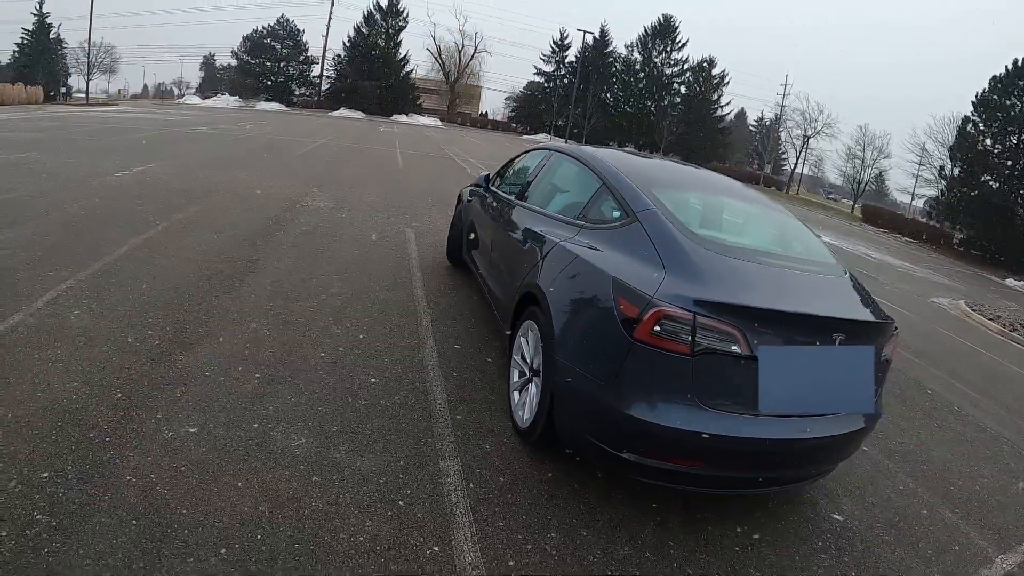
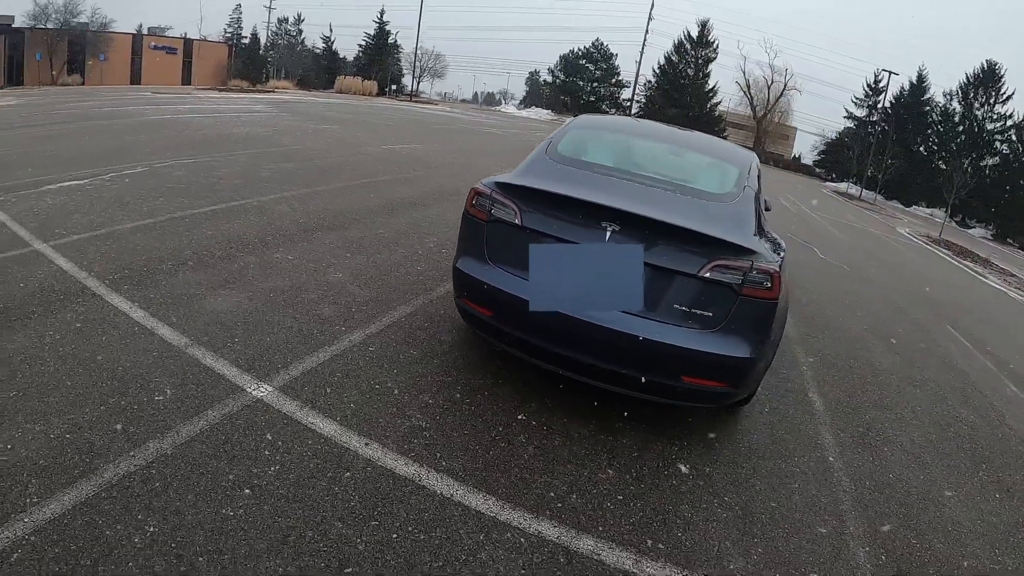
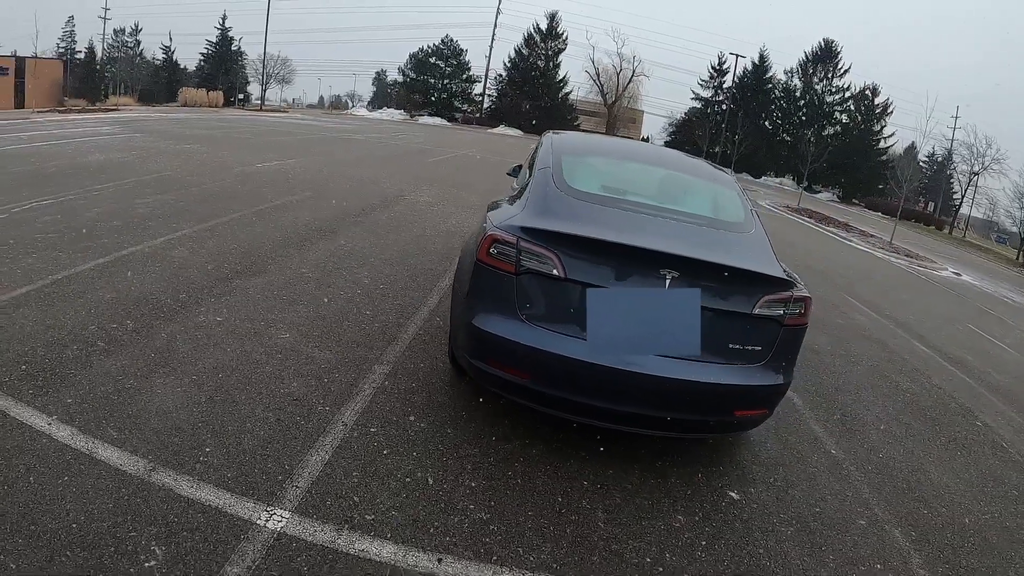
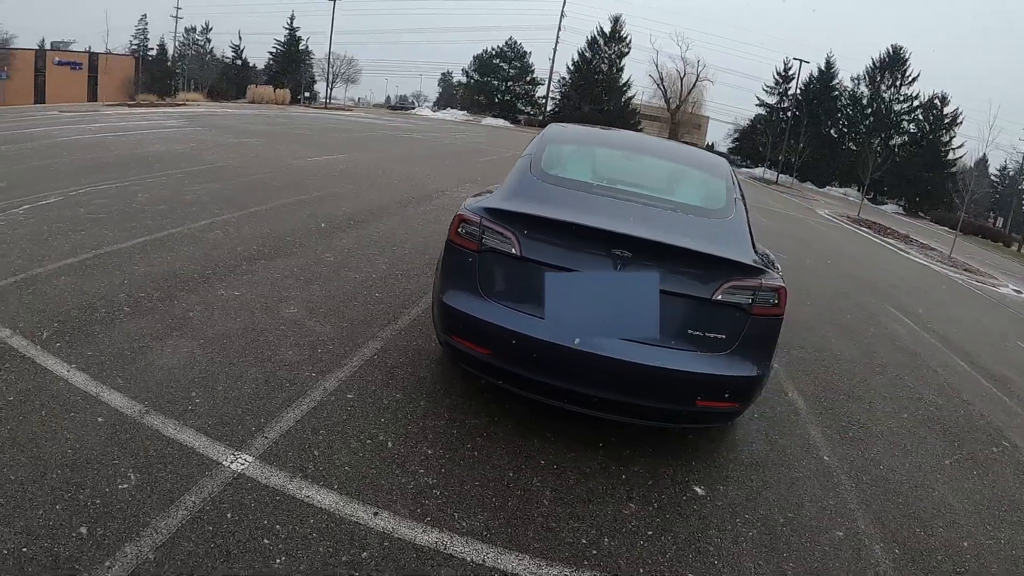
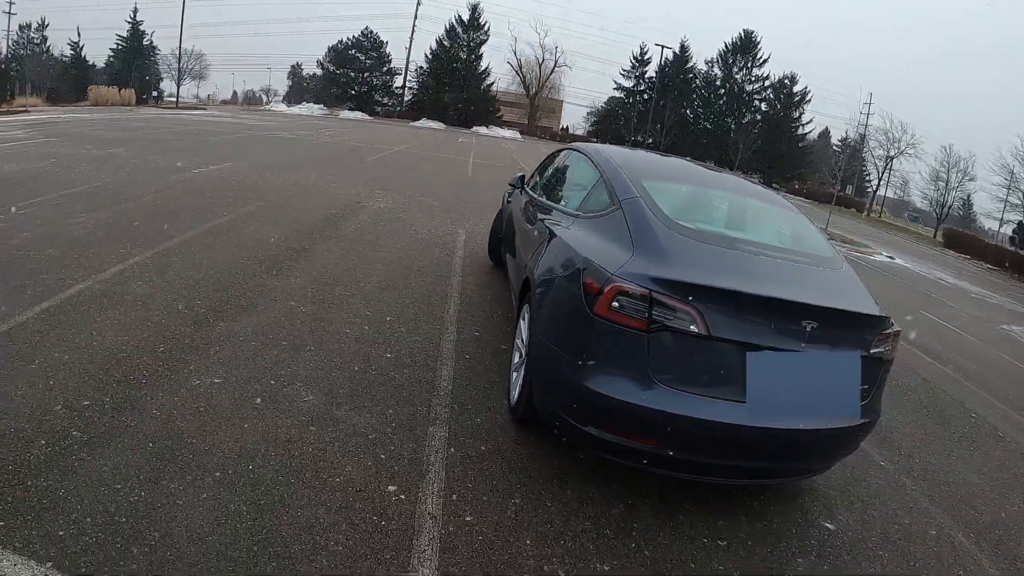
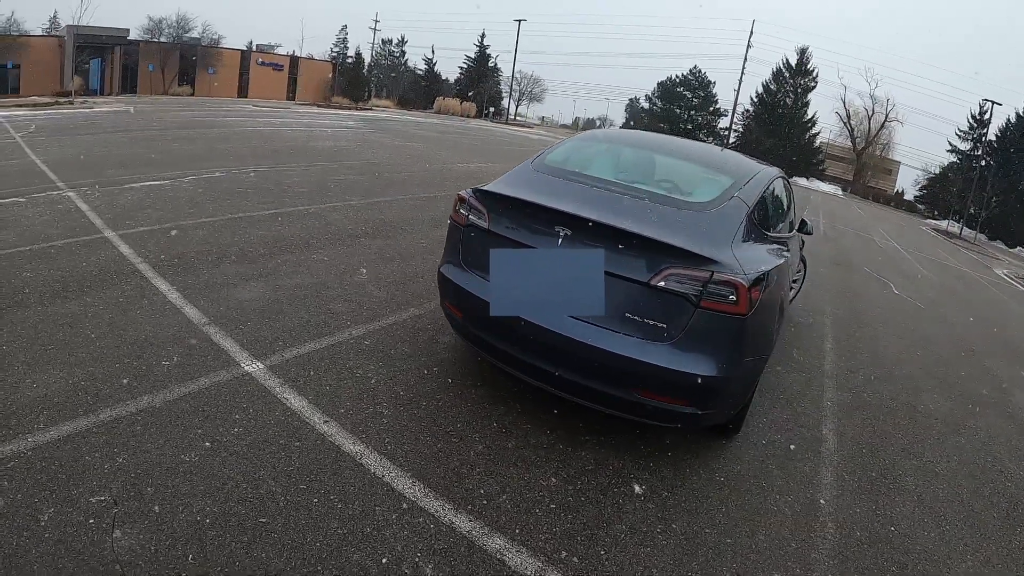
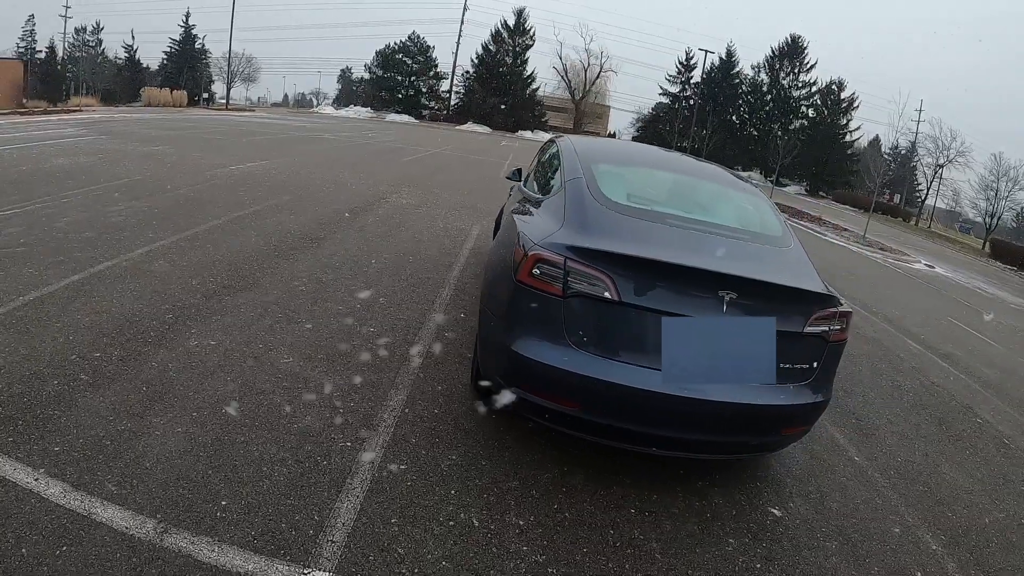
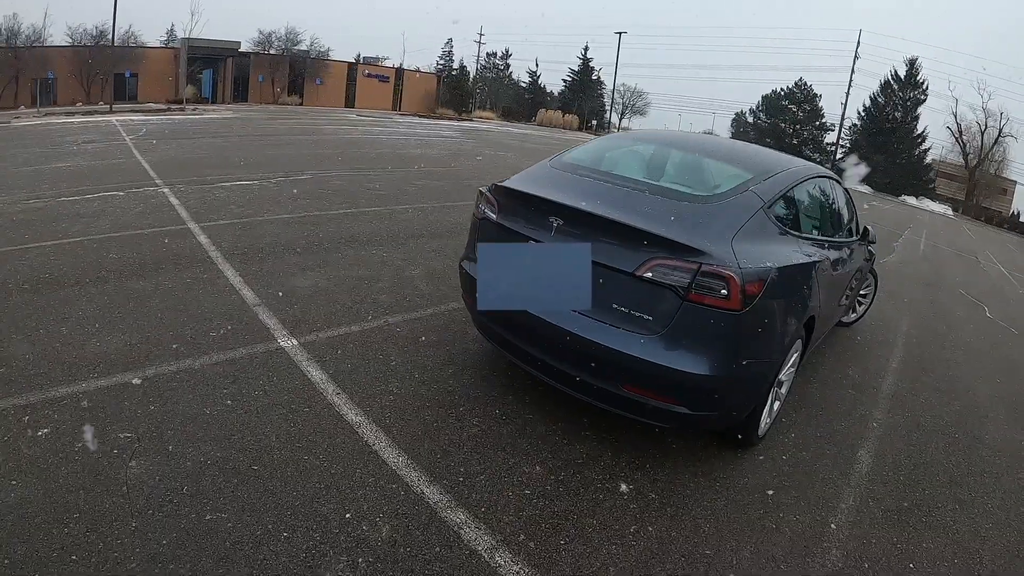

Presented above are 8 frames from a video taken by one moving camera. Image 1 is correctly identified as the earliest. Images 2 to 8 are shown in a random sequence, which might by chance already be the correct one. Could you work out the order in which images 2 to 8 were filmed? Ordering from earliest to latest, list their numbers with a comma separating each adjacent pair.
5, 7, 3, 4, 2, 6, 8
